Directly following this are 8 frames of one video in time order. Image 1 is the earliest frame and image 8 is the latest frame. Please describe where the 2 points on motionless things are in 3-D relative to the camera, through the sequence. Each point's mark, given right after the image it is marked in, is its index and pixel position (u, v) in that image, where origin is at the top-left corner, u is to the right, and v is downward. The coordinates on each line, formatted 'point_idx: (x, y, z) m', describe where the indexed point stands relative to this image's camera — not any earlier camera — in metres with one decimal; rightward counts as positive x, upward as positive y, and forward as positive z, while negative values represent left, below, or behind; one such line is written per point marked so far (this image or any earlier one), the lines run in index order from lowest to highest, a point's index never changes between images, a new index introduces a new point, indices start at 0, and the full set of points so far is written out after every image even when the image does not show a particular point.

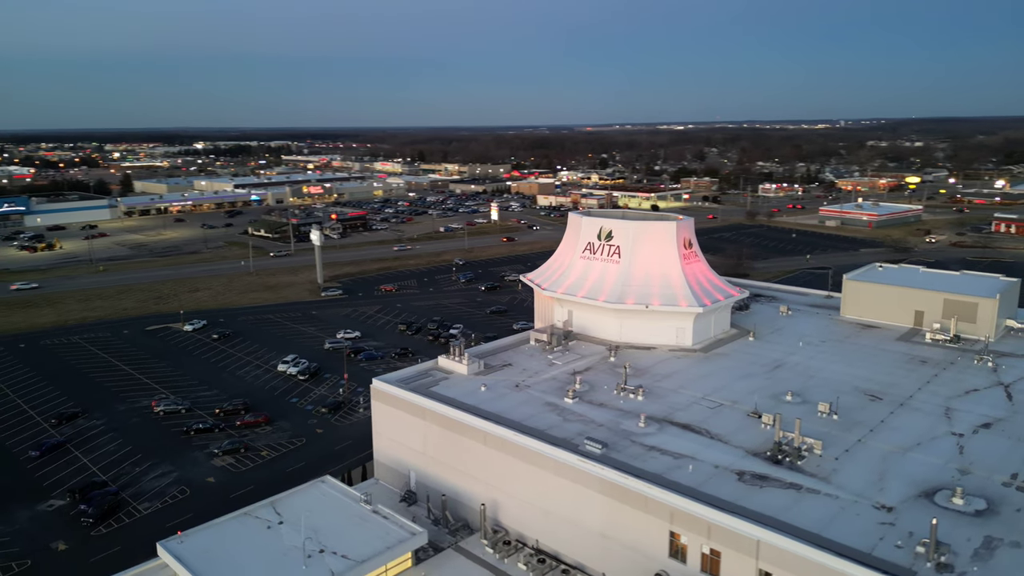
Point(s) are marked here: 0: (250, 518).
0: (-6.3, -5.6, +17.5) m
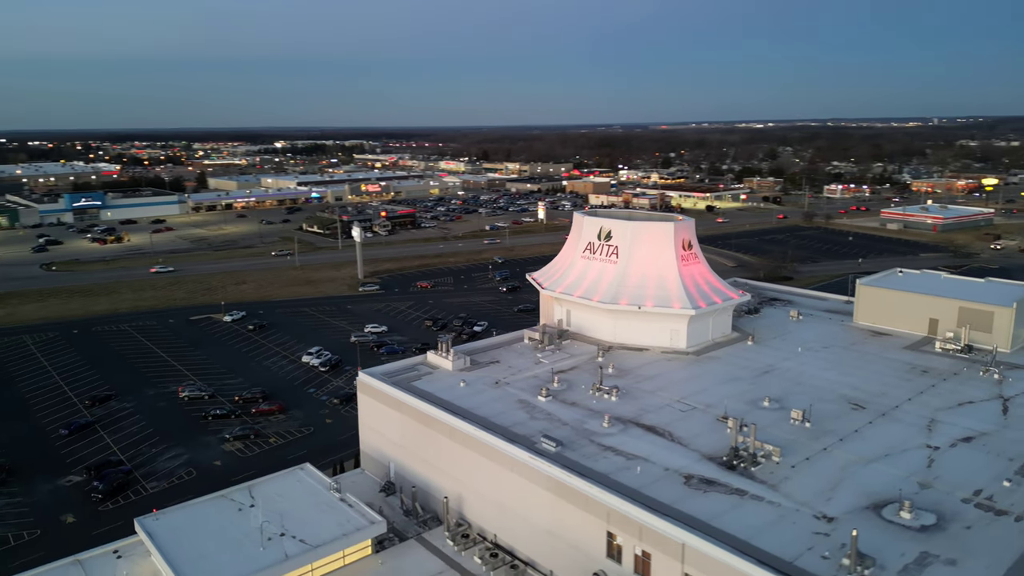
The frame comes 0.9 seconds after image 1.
0: (-7.3, -5.4, +18.4) m
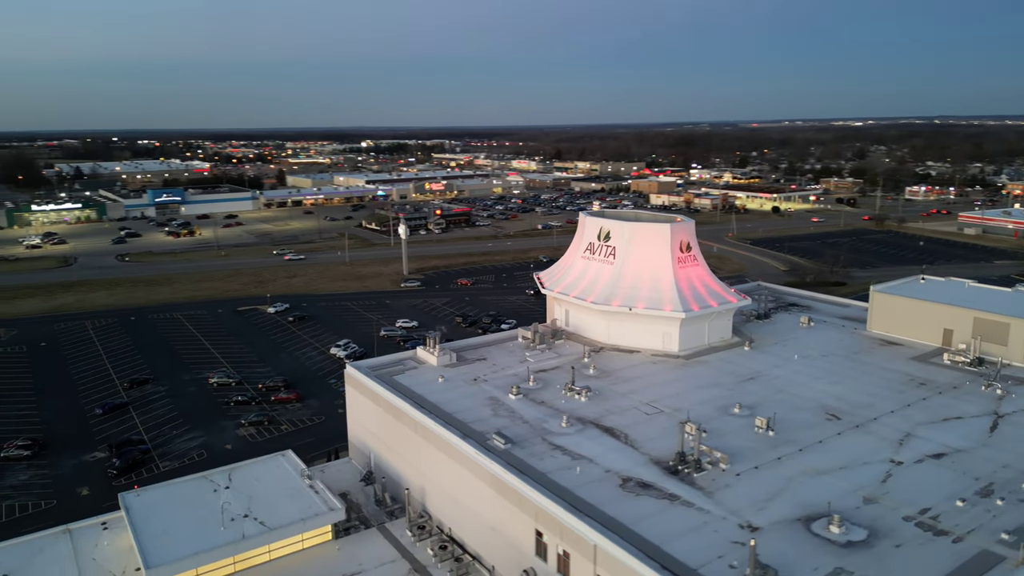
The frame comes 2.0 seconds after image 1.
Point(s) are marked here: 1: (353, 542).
0: (-8.3, -5.2, +19.5) m
1: (-4.0, -6.4, +18.2) m
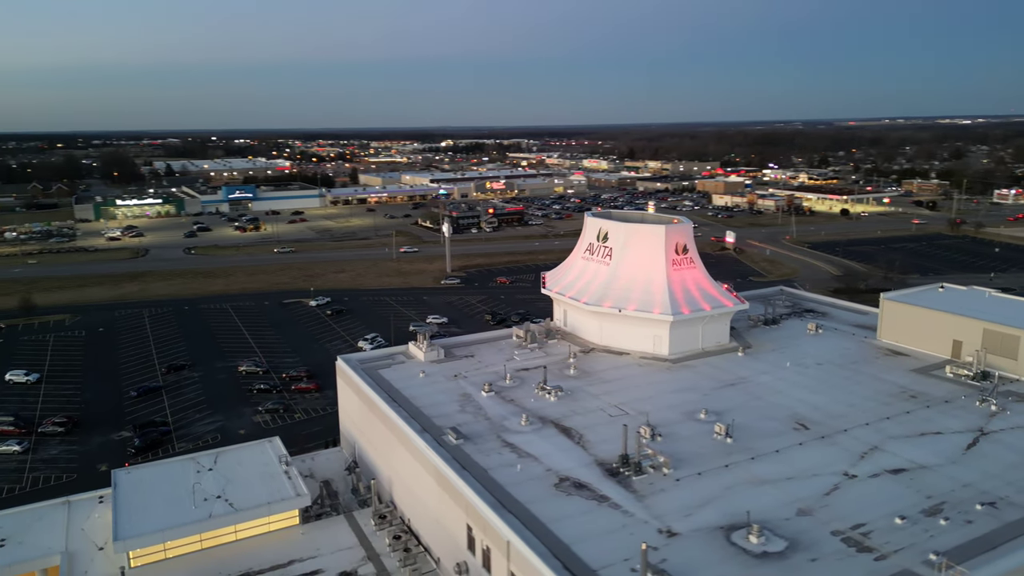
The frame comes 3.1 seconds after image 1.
0: (-9.2, -5.0, +20.6) m
1: (-5.1, -6.3, +18.9) m
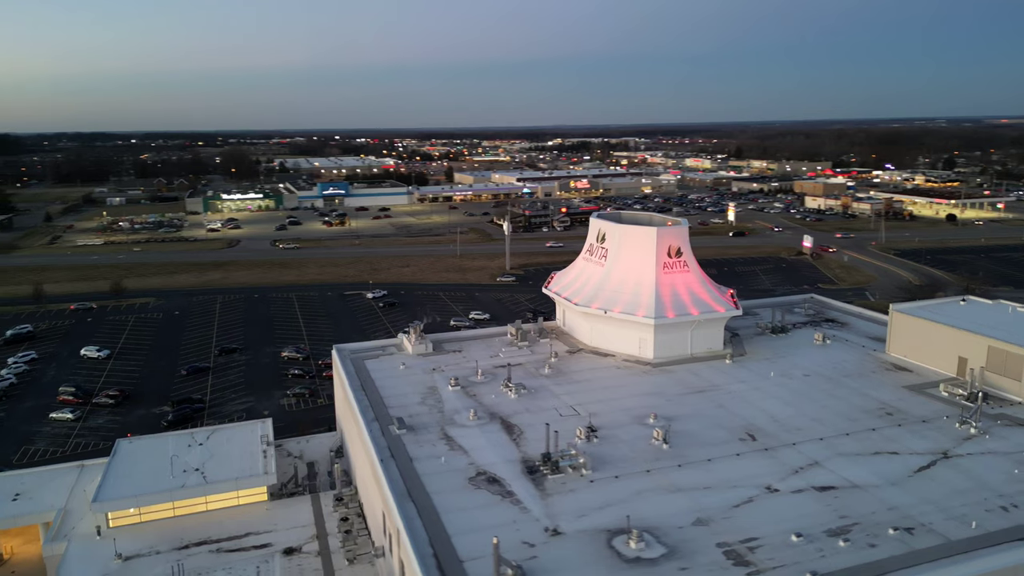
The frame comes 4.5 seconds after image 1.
0: (-10.1, -4.6, +22.4) m
1: (-6.4, -6.0, +20.2) m
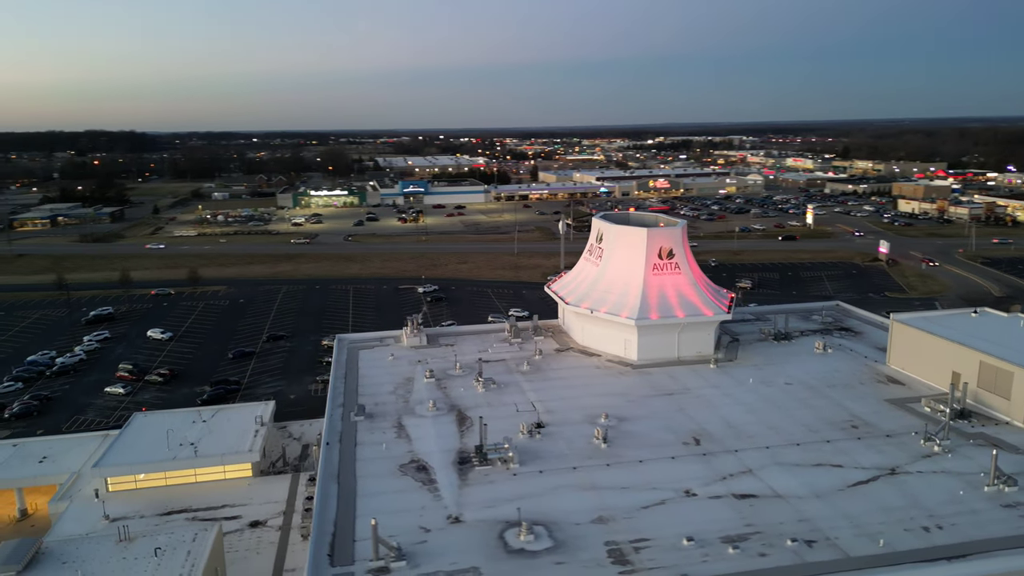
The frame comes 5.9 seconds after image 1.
0: (-10.7, -4.2, +24.3) m
1: (-7.3, -5.8, +21.6) m
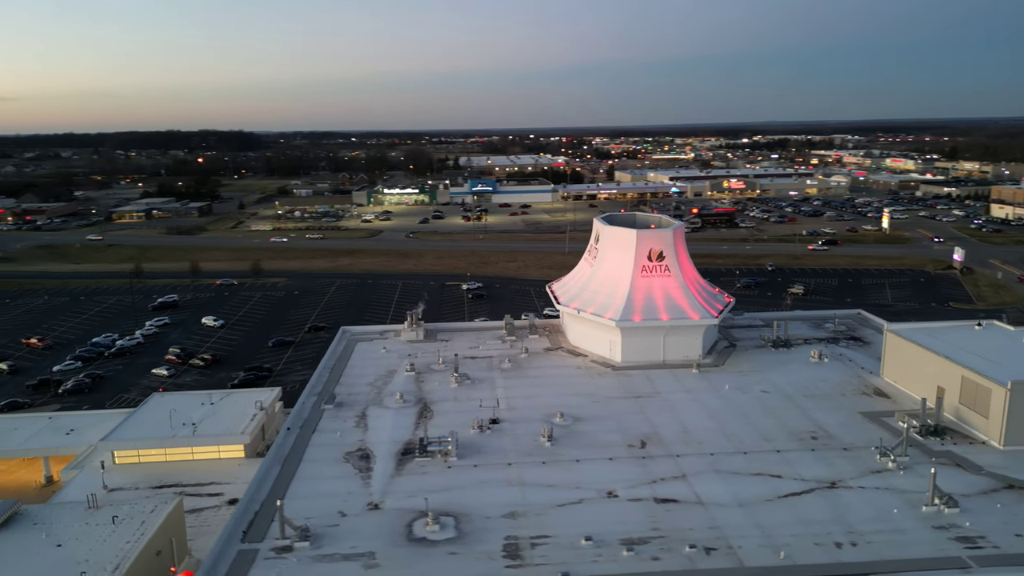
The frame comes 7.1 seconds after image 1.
0: (-11.1, -3.9, +26.0) m
1: (-8.1, -5.5, +22.9) m
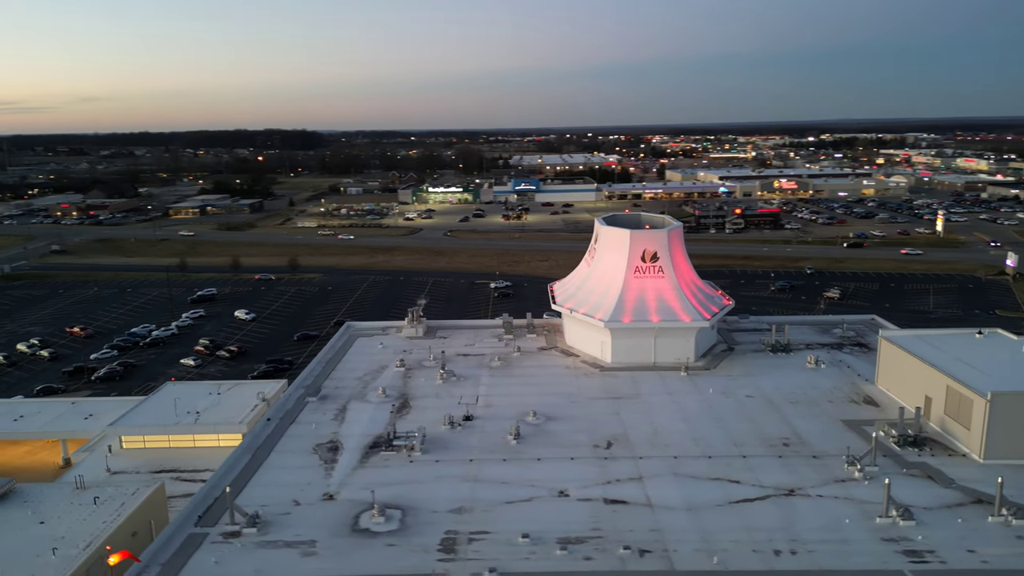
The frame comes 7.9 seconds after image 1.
0: (-11.2, -3.7, +27.0) m
1: (-8.5, -5.3, +23.7) m
